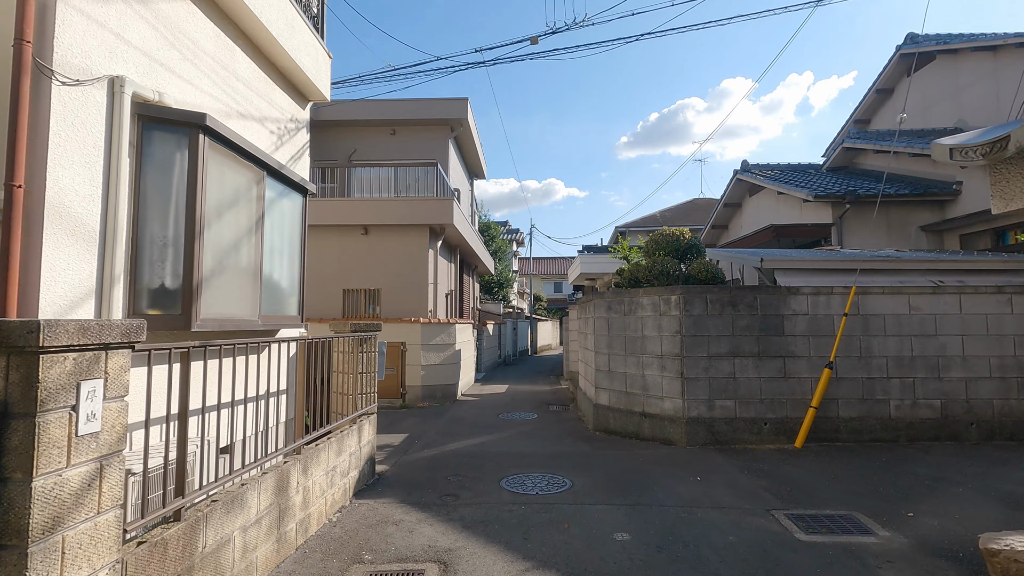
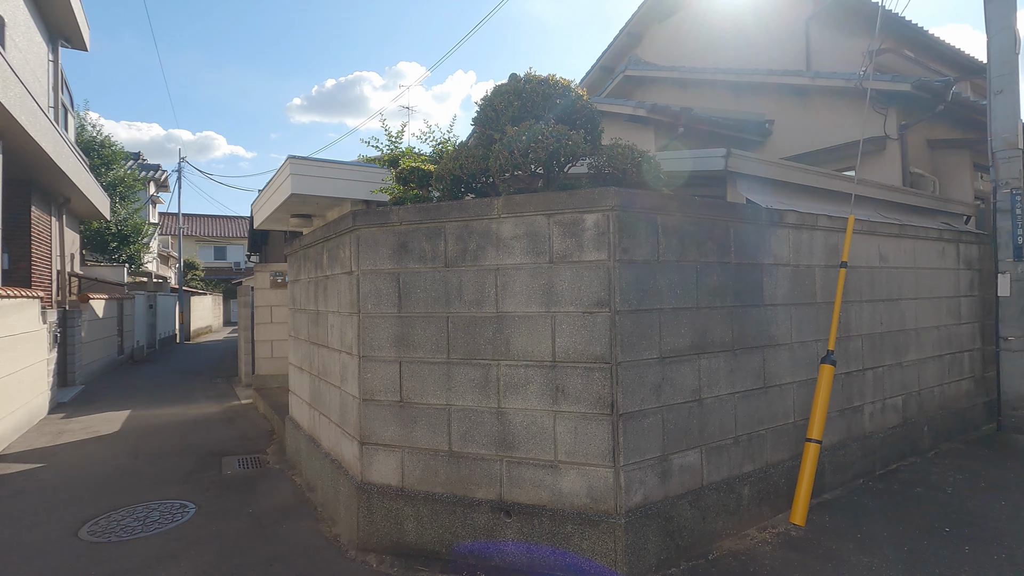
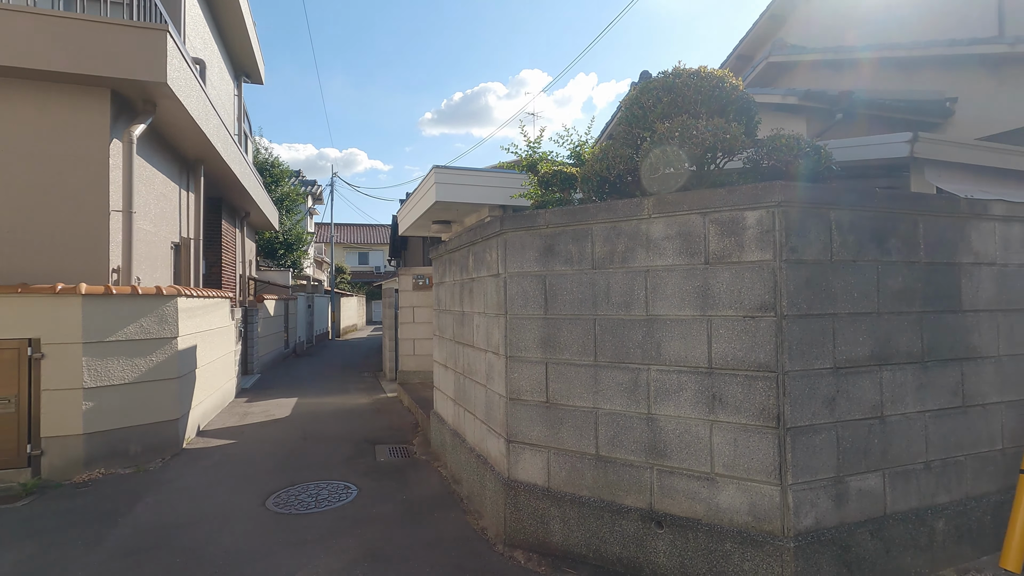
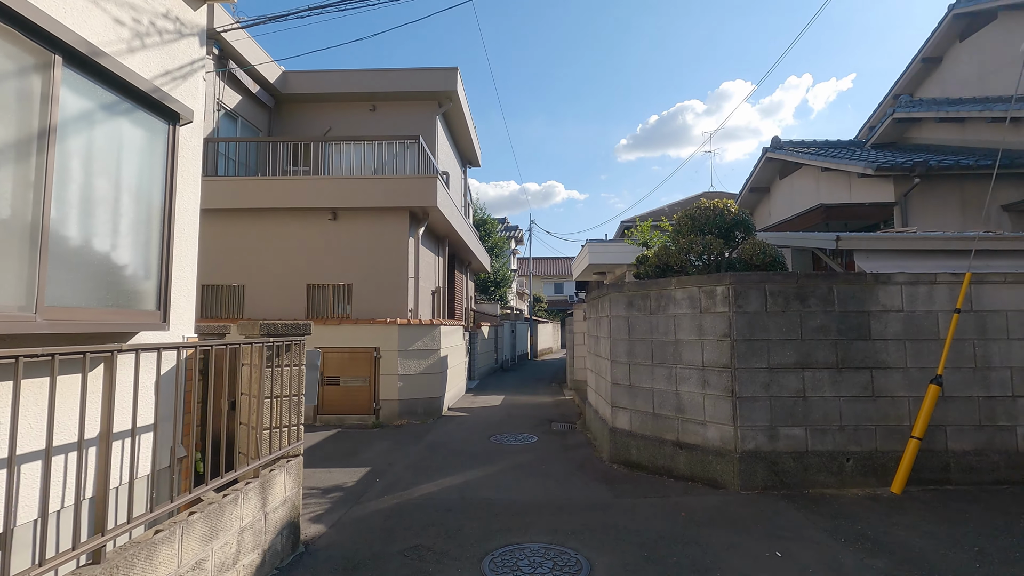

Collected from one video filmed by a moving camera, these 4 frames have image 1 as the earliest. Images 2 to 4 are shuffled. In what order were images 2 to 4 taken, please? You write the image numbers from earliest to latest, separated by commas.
4, 3, 2
